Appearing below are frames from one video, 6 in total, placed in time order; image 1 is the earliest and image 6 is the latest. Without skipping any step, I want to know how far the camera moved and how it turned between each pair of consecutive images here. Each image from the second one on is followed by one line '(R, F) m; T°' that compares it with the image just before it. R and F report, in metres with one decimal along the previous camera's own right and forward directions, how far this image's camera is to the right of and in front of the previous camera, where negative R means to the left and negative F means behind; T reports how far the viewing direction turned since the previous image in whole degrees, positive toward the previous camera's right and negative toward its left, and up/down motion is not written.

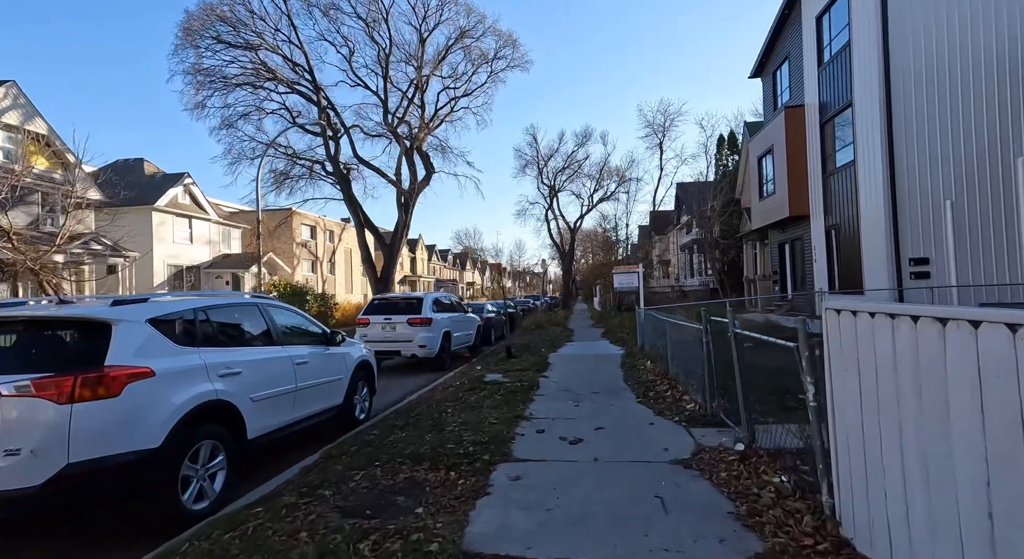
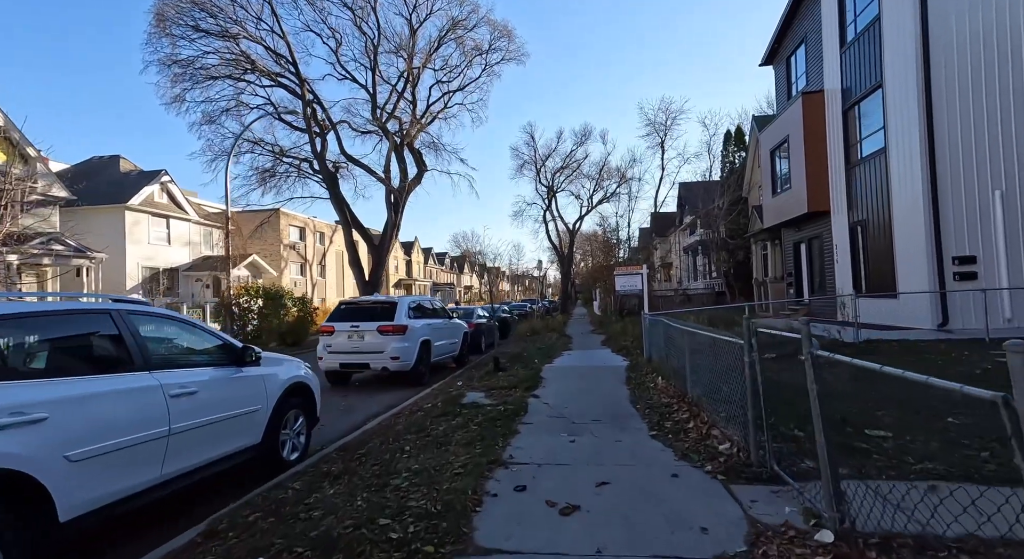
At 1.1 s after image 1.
(+0.2, +1.6) m; 0°
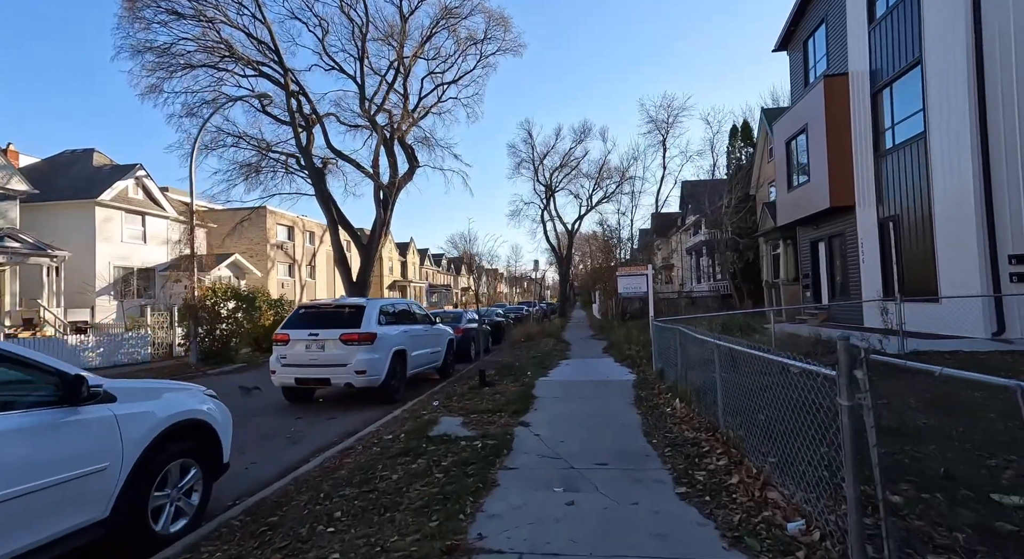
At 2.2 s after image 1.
(+0.2, +1.5) m; 0°
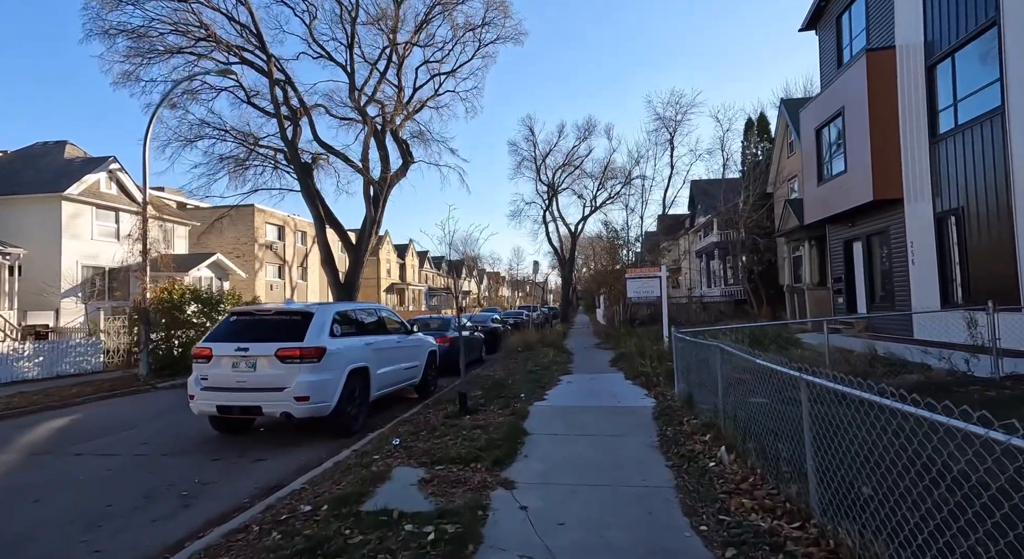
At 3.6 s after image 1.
(+0.2, +1.9) m; 0°
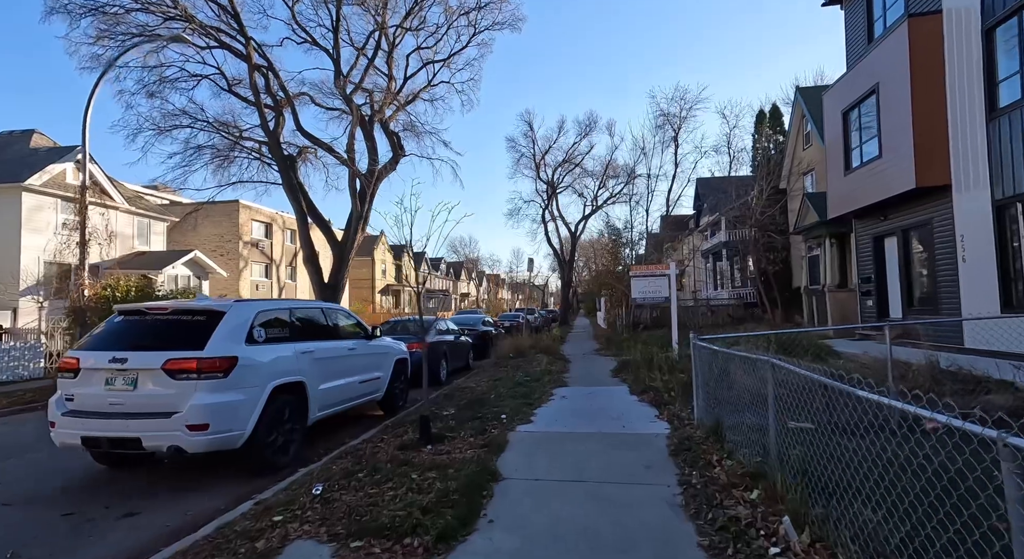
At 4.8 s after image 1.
(+0.3, +1.7) m; 0°
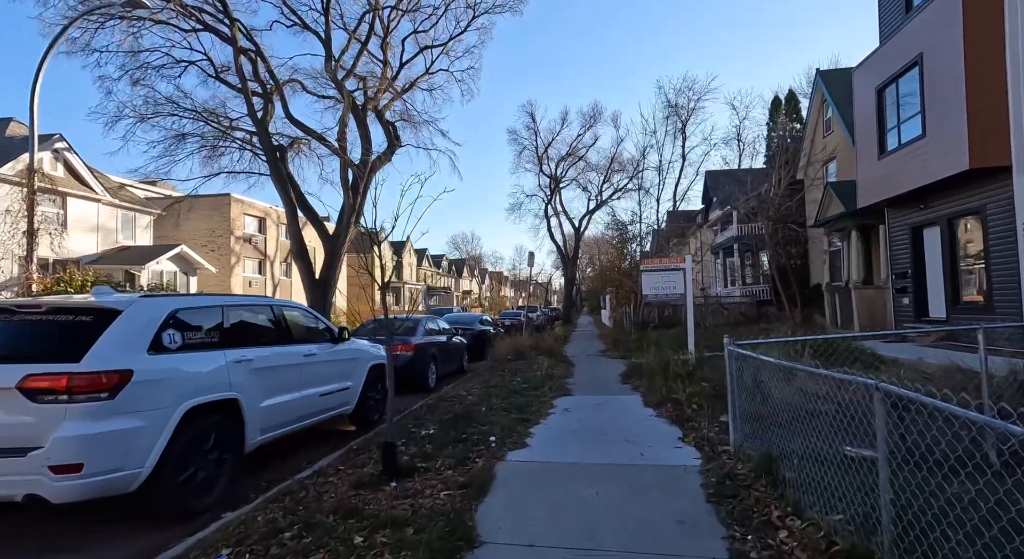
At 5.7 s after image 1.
(+0.1, +1.3) m; 0°
